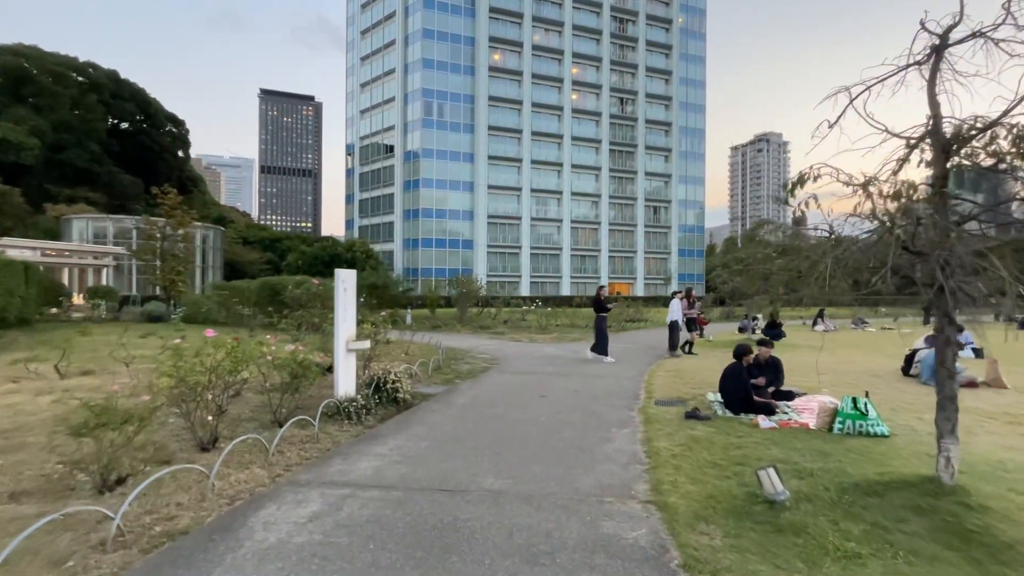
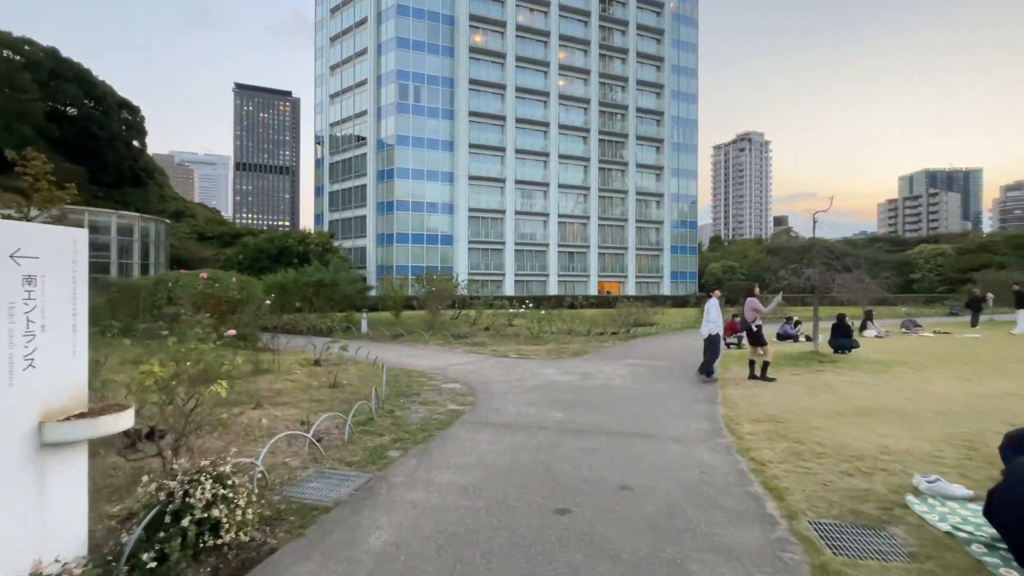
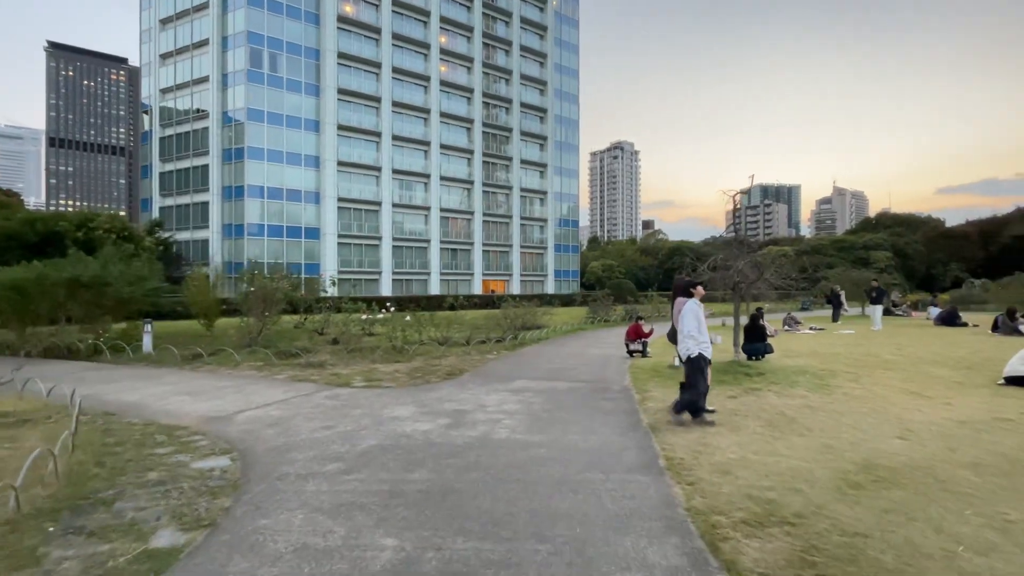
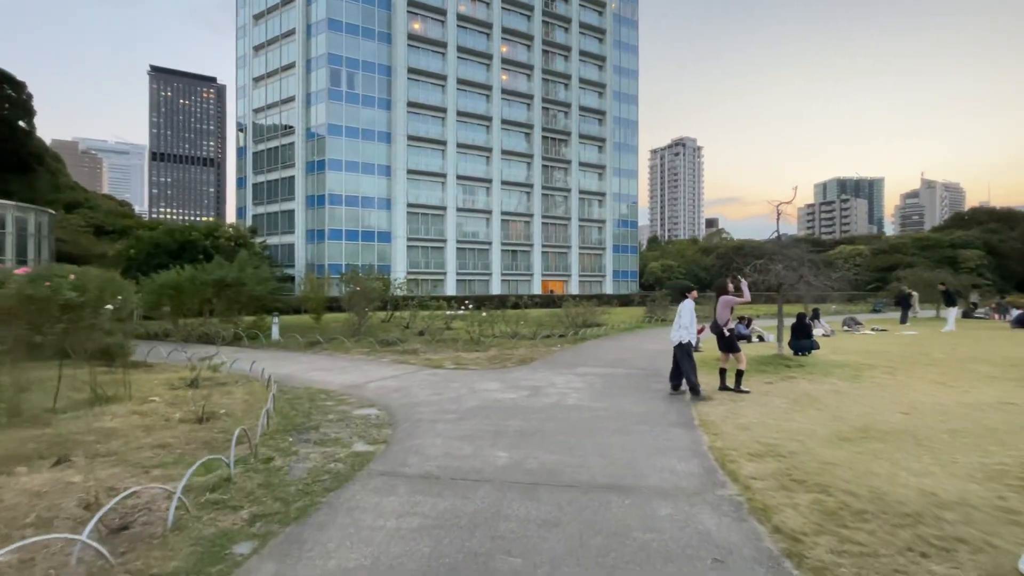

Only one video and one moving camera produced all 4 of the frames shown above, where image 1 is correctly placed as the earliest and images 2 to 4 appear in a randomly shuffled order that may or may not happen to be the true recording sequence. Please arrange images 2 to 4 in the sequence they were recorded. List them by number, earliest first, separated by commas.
2, 4, 3
